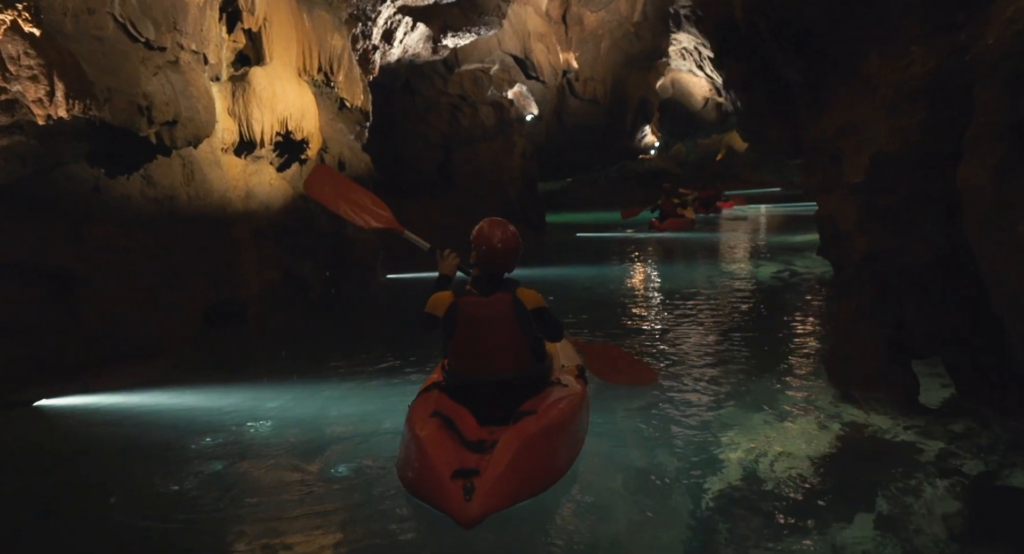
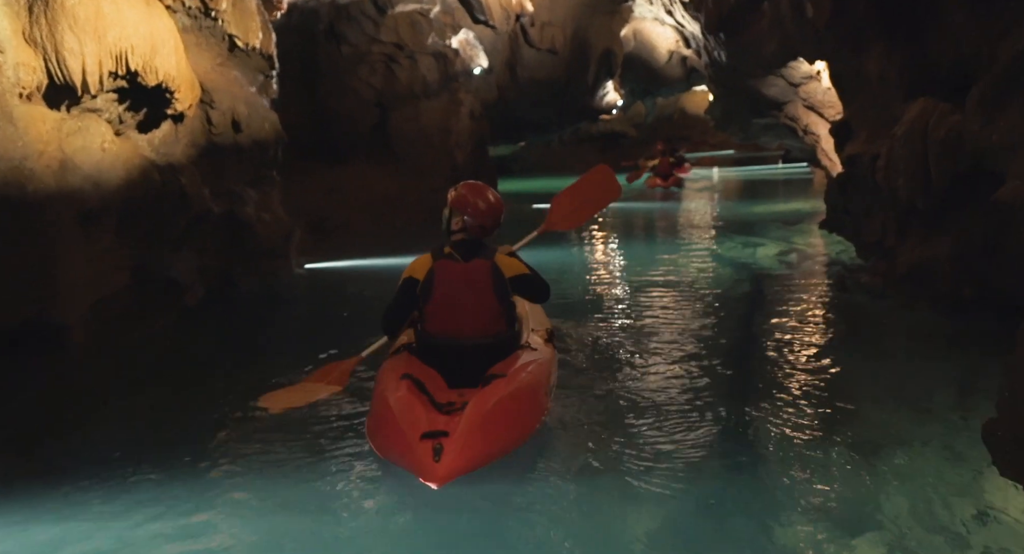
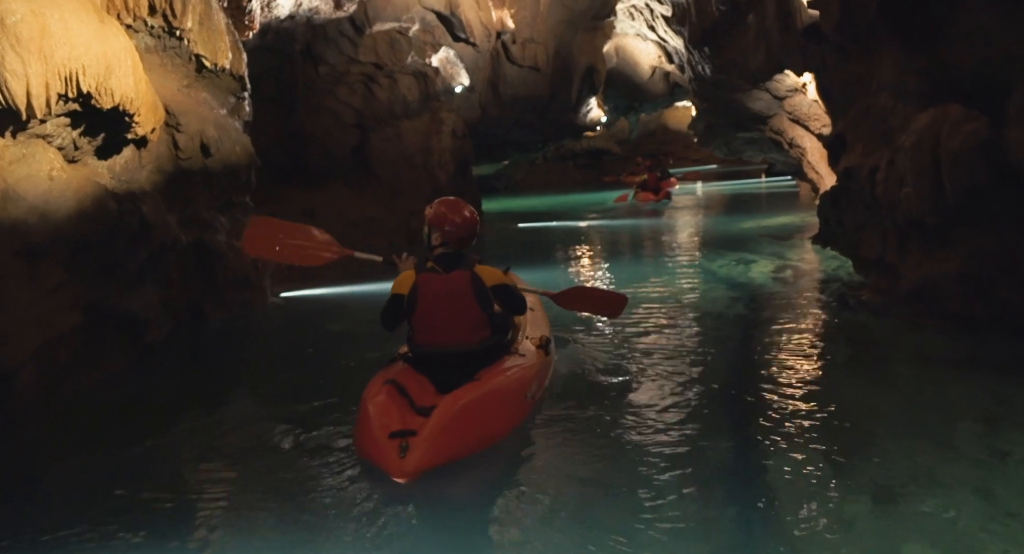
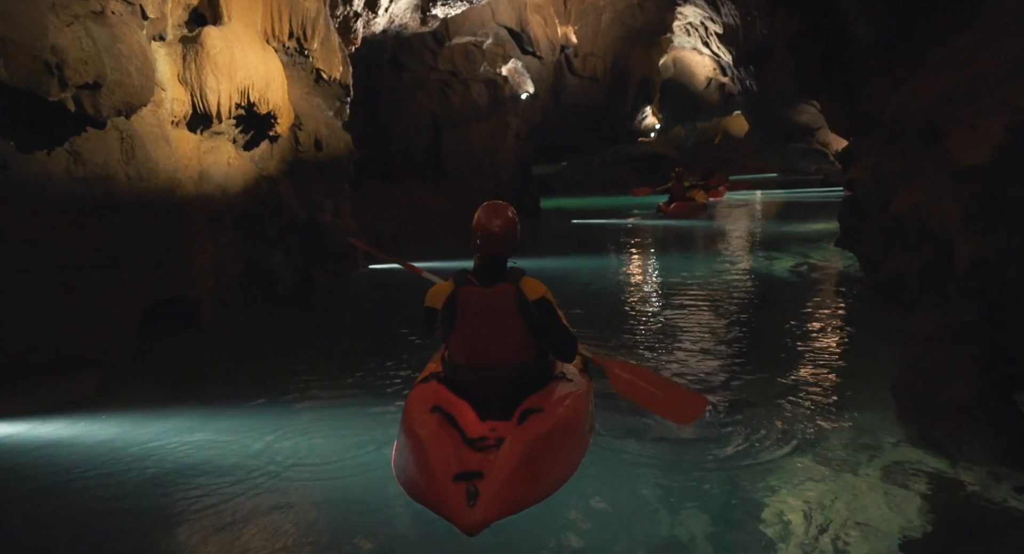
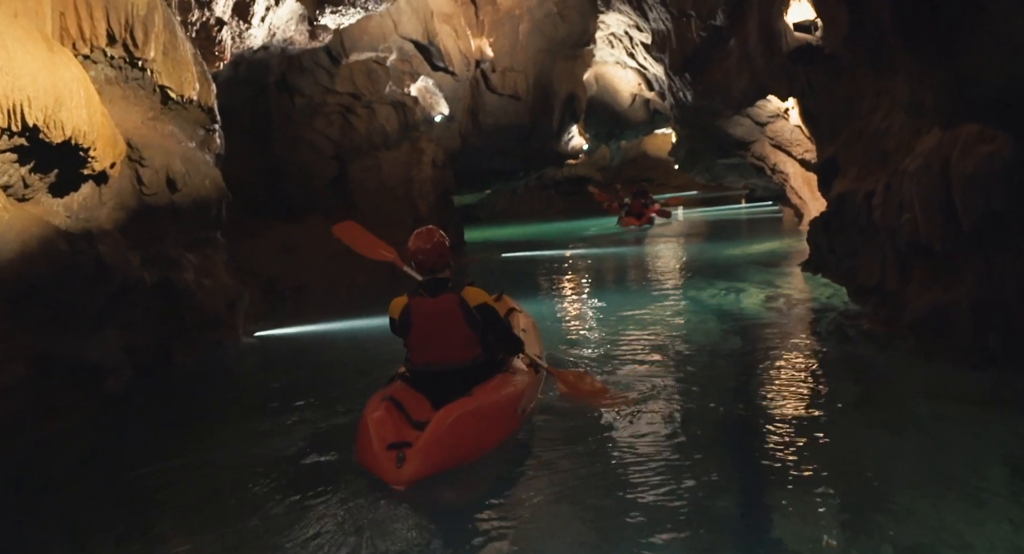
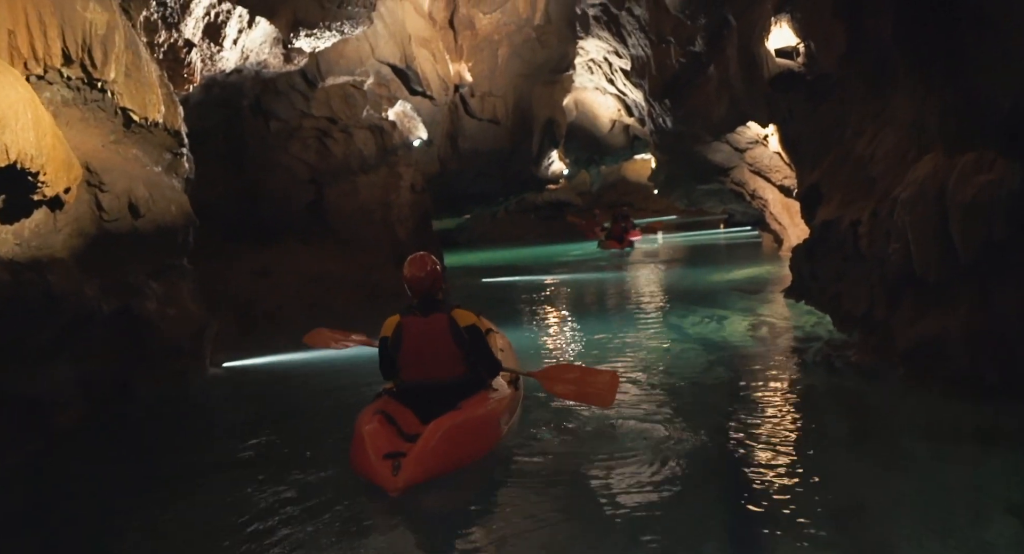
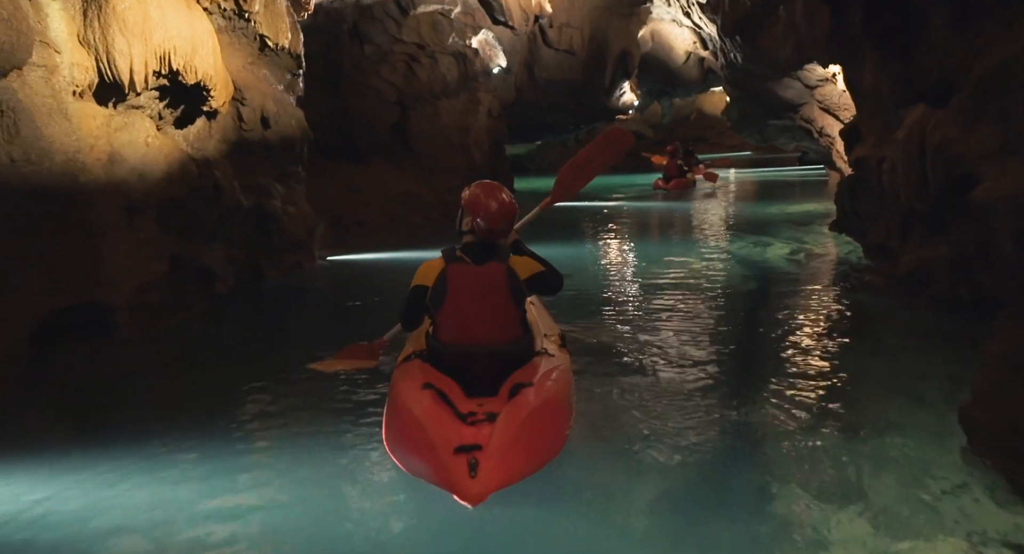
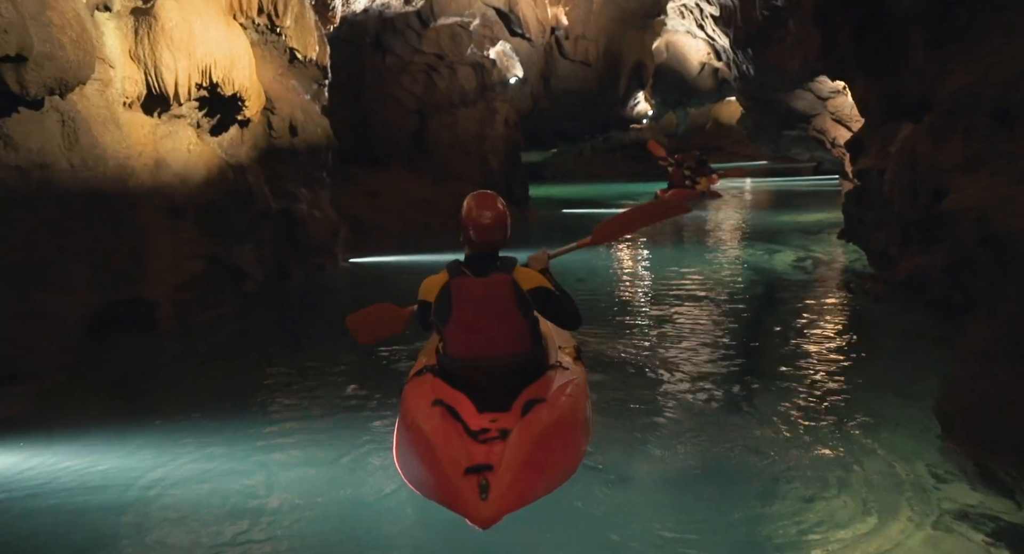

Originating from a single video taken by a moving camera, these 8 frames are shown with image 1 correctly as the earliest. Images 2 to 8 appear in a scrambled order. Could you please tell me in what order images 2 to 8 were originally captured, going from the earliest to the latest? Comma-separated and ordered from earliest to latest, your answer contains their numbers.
4, 8, 7, 2, 3, 5, 6
